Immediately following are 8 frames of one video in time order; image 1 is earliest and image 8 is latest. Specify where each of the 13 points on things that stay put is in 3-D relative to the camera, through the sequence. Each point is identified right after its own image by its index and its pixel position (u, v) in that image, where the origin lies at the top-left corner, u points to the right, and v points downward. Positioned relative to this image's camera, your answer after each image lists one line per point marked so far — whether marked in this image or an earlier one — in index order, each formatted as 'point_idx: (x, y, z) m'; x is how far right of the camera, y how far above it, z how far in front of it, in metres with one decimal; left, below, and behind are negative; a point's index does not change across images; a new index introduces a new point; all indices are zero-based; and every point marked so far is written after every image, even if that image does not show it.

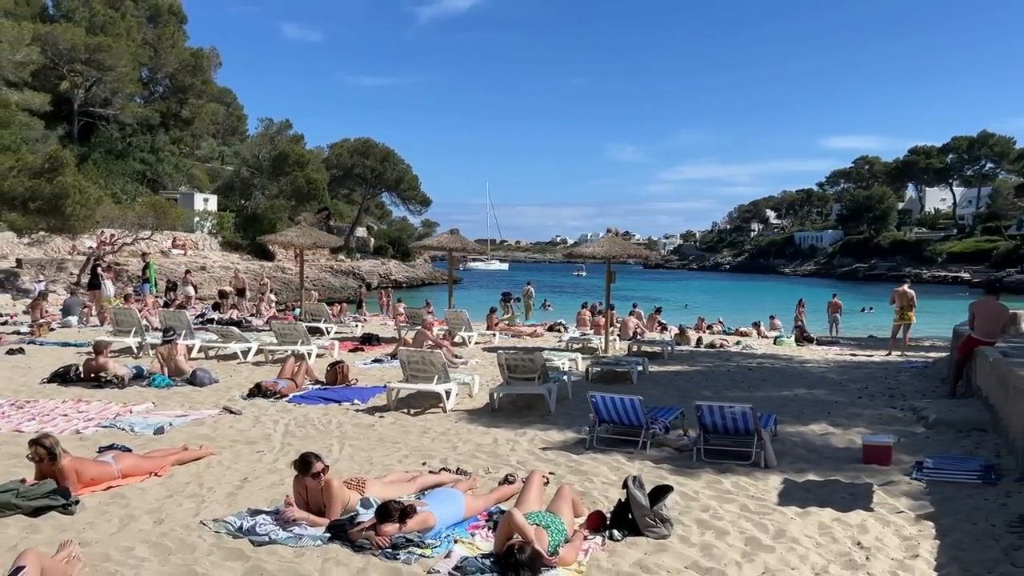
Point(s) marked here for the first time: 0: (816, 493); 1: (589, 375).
0: (+2.0, -1.4, +5.7) m
1: (+1.0, -1.2, +11.4) m
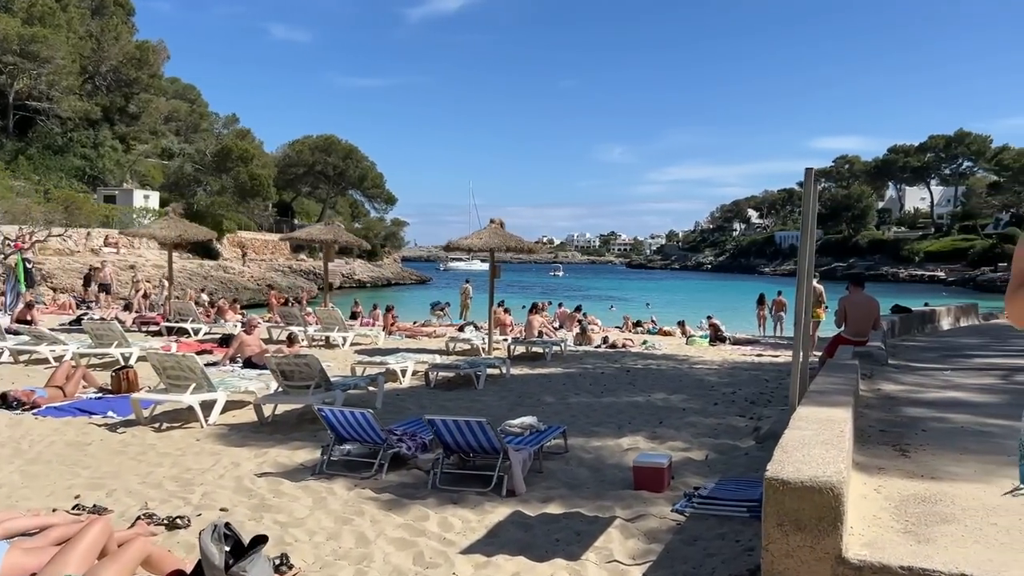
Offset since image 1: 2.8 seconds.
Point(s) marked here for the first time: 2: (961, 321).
0: (+0.1, -1.3, +4.5) m
1: (-1.0, -1.1, +10.2) m
2: (+8.2, -0.6, +15.5) m
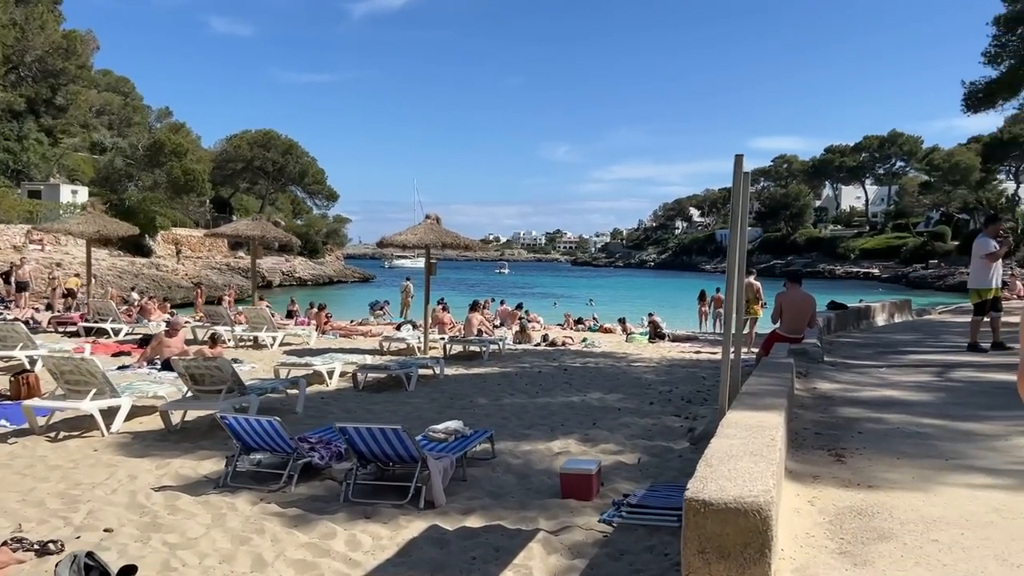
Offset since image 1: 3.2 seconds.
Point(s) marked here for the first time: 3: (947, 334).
0: (-0.3, -1.3, +4.2) m
1: (-1.8, -1.1, +9.7) m
2: (+7.0, -0.6, +15.6) m
3: (+6.4, -0.7, +12.5) m
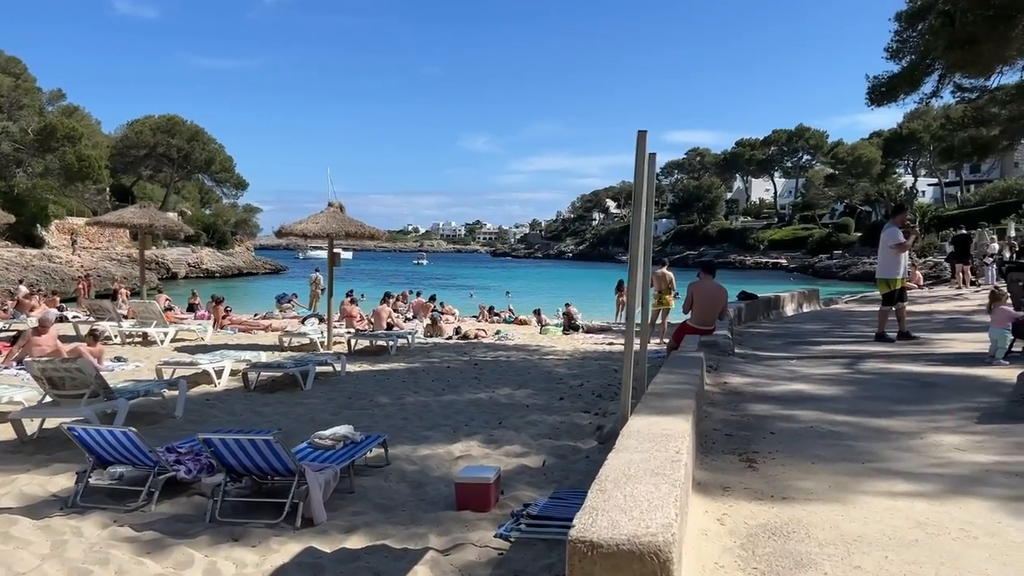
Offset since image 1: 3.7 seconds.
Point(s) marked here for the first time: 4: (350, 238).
0: (-0.8, -1.3, +3.7) m
1: (-2.8, -1.0, +9.1) m
2: (+5.4, -0.4, +15.8) m
3: (+5.1, -0.5, +12.7) m
4: (-2.4, +0.8, +12.8) m
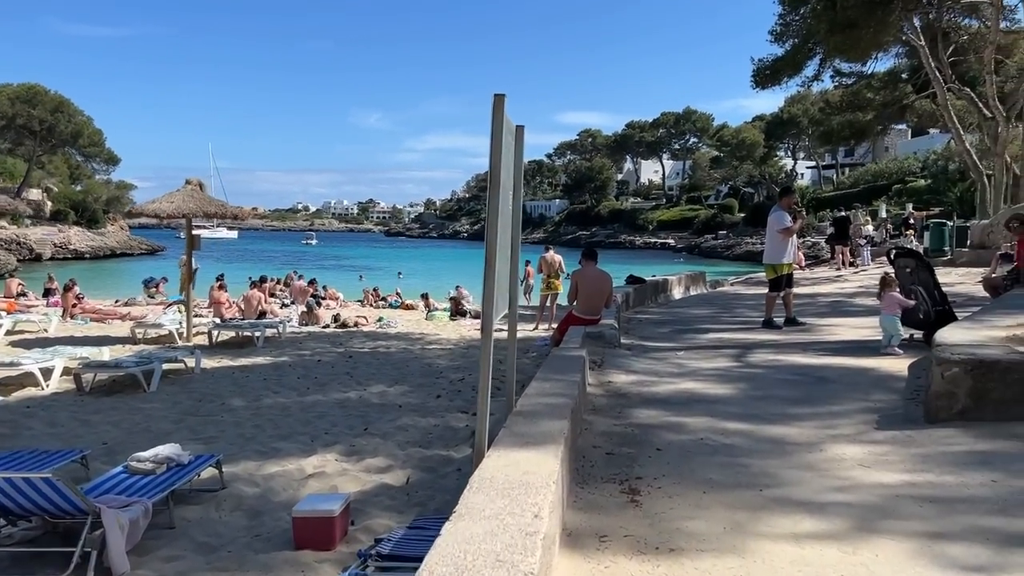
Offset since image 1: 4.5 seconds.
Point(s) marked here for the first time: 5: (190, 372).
0: (-1.4, -1.3, +2.9) m
1: (-4.0, -0.9, +8.0) m
2: (+3.3, 0.0, +15.6) m
3: (+3.4, -0.3, +12.5) m
4: (-4.1, +0.9, +11.7) m
5: (-3.4, -0.9, +8.9) m
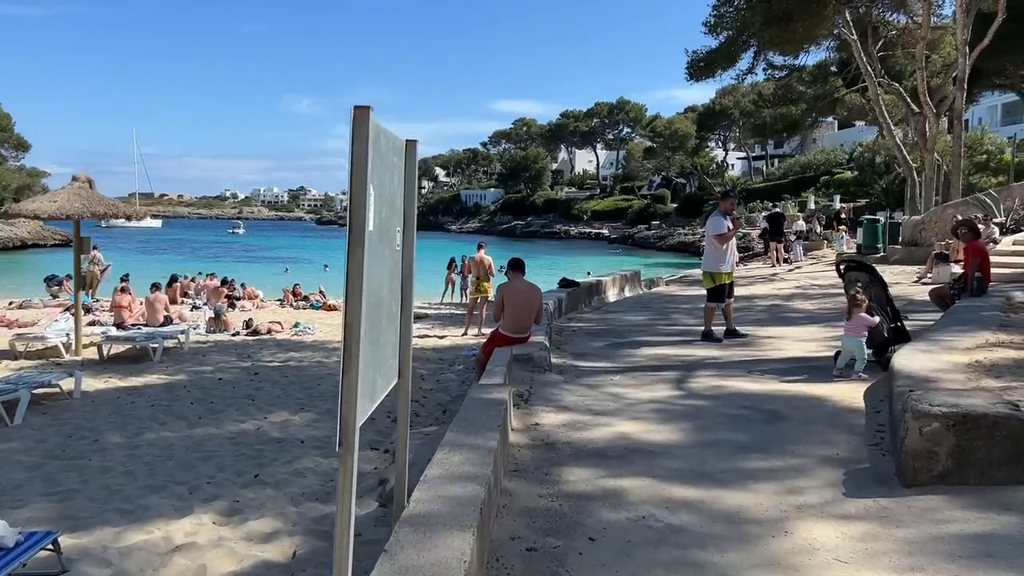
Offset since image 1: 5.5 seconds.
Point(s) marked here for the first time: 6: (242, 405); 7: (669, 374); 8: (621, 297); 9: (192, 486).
0: (-1.7, -1.5, +2.0) m
1: (-4.7, -1.0, +6.9) m
2: (+2.0, -0.1, +15.1) m
3: (+2.3, -0.3, +12.0) m
4: (-5.1, +0.9, +10.5) m
5: (-4.1, -1.0, +7.9) m
6: (-2.5, -1.1, +7.8) m
7: (+1.2, -0.7, +6.6) m
8: (+1.9, -0.1, +14.7) m
9: (-2.0, -1.2, +5.4) m
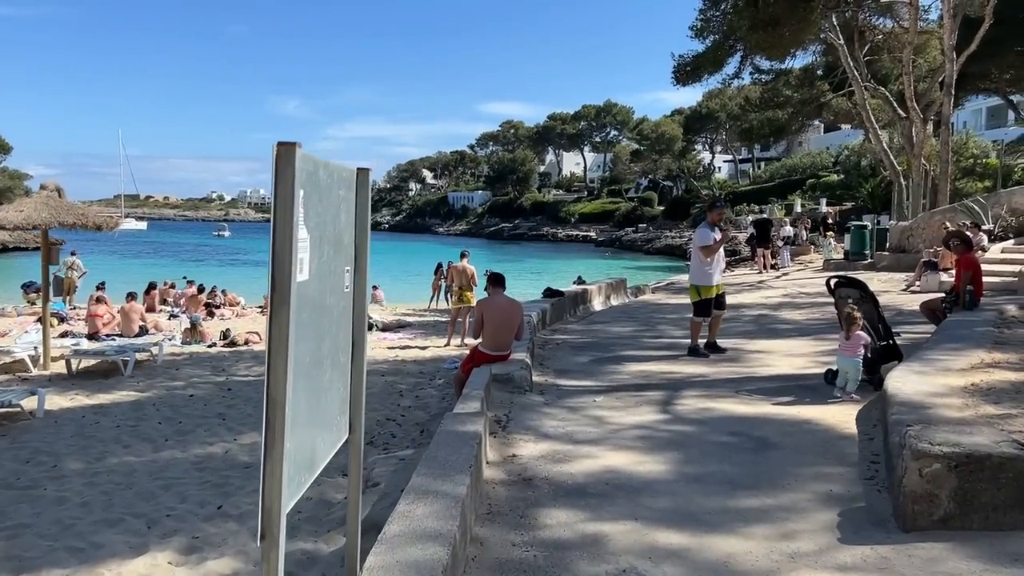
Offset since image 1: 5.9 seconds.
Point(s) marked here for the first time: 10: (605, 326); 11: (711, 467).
0: (-1.8, -1.6, +1.8) m
1: (-4.9, -1.2, +6.6) m
2: (+1.7, -0.2, +14.8) m
3: (+2.1, -0.5, +11.7) m
4: (-5.3, +0.7, +10.2) m
5: (-4.3, -1.1, +7.5) m
6: (-2.6, -1.2, +7.5) m
7: (+1.1, -0.8, +6.3) m
8: (+1.6, -0.3, +14.4) m
9: (-2.2, -1.4, +5.1) m
10: (+1.2, -0.5, +11.4) m
11: (+1.0, -0.9, +4.4) m
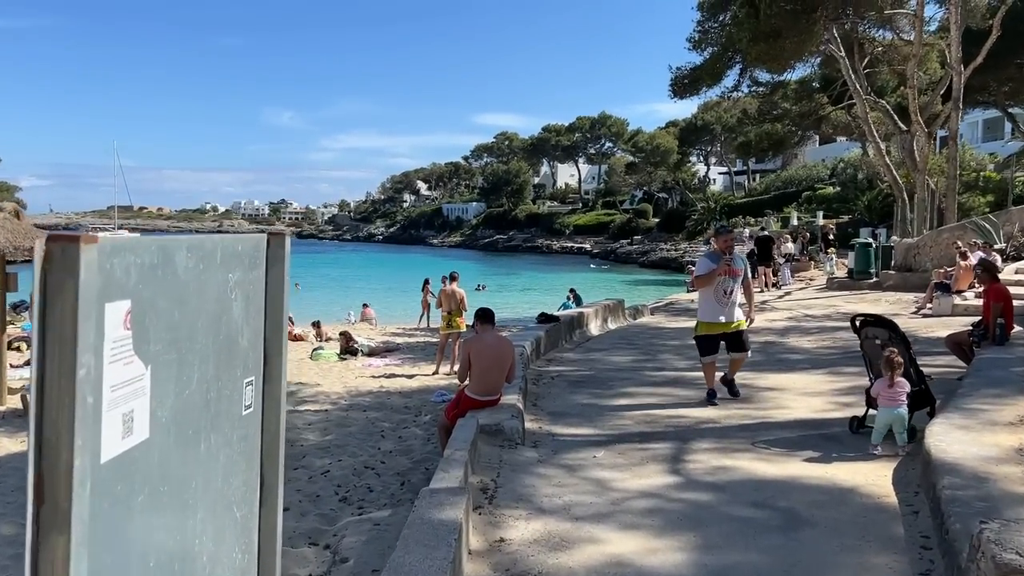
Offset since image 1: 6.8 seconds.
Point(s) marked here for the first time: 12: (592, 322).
0: (-1.8, -1.8, +1.1) m
1: (-4.9, -1.5, +5.9) m
2: (+1.6, -0.6, +14.2) m
3: (+2.0, -0.8, +11.1) m
4: (-5.4, +0.4, +9.5) m
5: (-4.4, -1.4, +6.8) m
6: (-2.7, -1.5, +6.8) m
7: (+1.0, -1.1, +5.6) m
8: (+1.5, -0.6, +13.8) m
9: (-2.2, -1.6, +4.4) m
10: (+1.1, -0.8, +10.7) m
11: (+1.0, -1.2, +3.7) m
12: (+1.3, -0.5, +13.4) m
